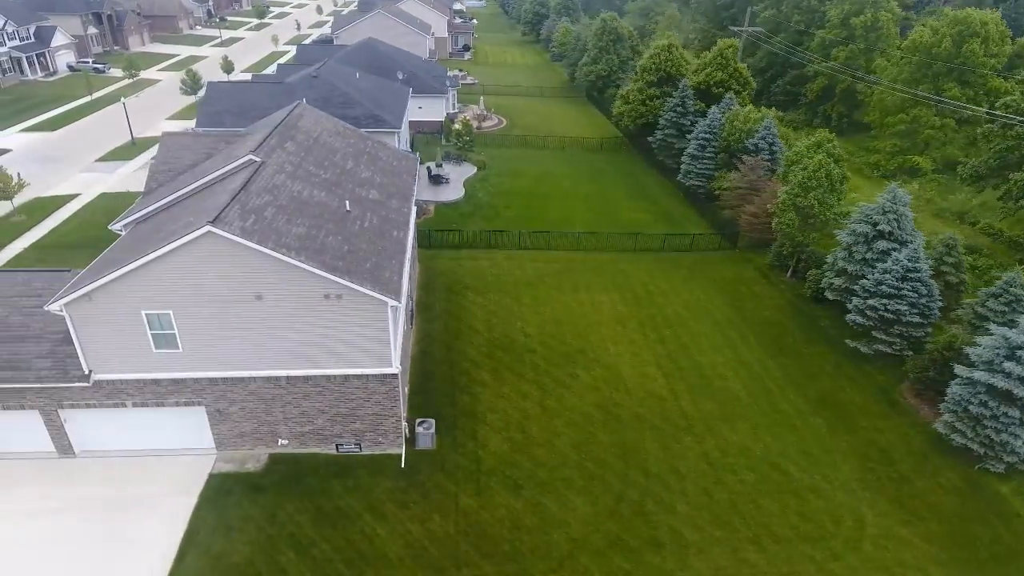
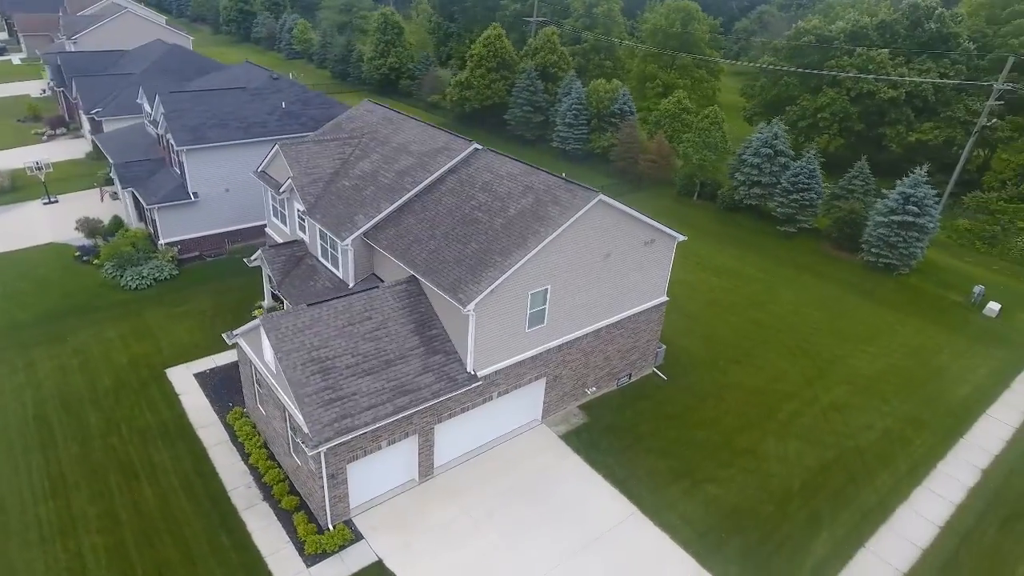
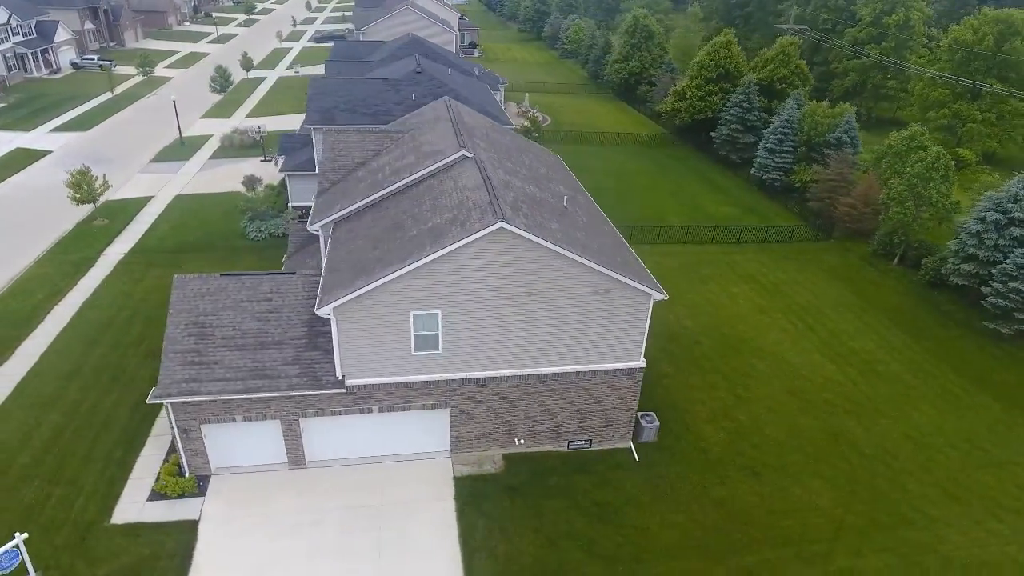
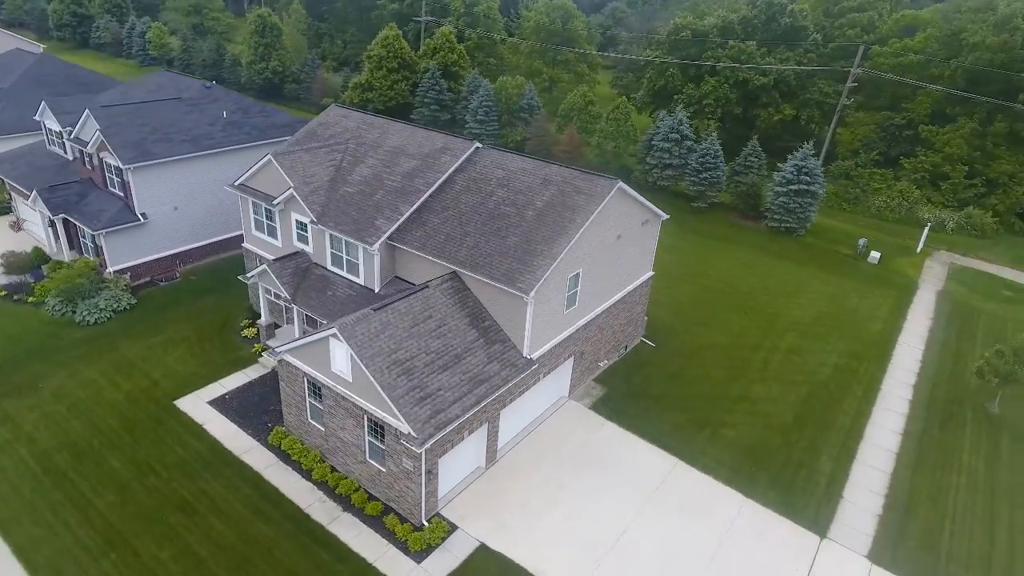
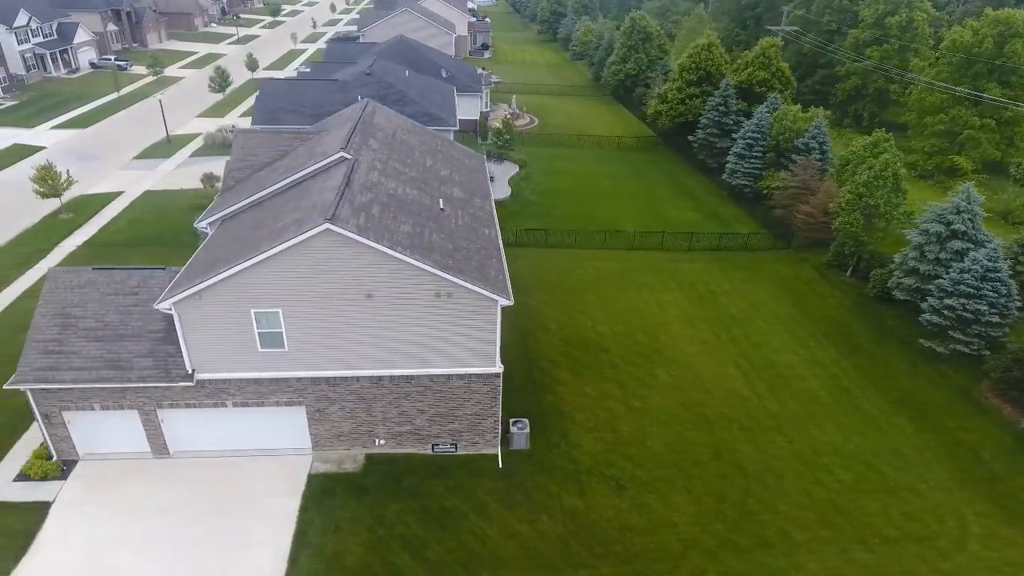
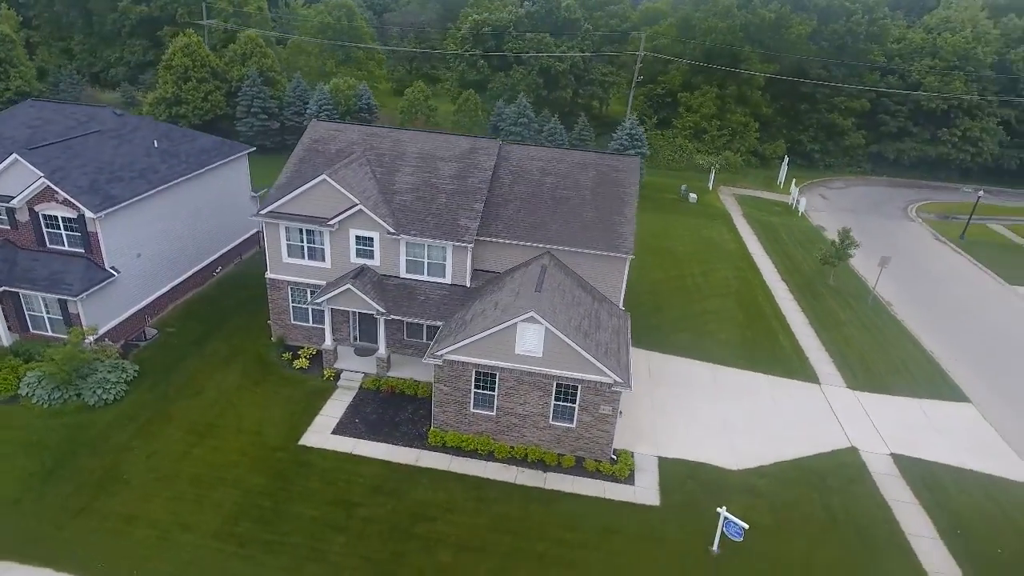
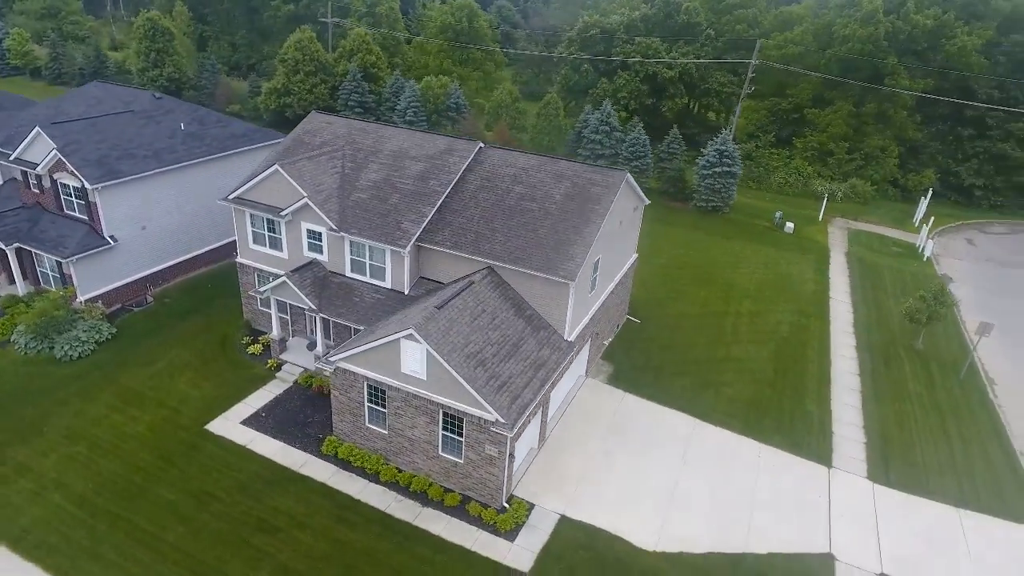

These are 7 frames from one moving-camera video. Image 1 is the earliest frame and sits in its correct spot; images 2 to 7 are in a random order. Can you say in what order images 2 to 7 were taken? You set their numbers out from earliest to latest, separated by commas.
5, 3, 2, 4, 7, 6
